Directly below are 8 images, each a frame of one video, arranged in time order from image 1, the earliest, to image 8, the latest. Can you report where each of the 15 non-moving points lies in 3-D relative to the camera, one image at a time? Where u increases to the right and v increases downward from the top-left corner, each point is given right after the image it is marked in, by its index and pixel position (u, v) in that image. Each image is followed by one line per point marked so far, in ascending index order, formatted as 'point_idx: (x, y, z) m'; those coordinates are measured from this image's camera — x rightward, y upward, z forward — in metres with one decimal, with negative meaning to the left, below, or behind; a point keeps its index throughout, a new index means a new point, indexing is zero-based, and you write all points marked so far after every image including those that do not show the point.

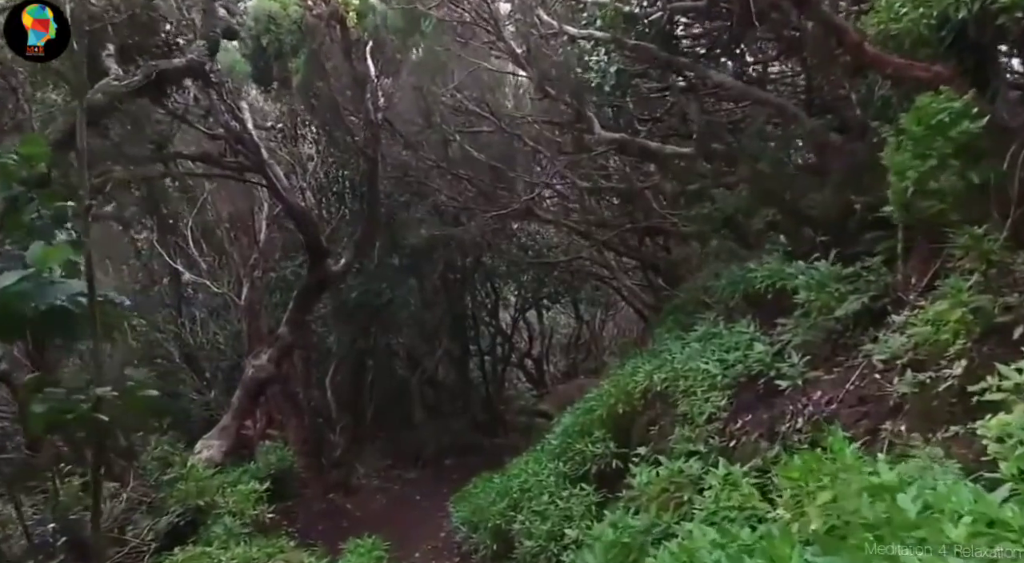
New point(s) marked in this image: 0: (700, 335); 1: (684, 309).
0: (+1.6, -0.5, +6.8) m
1: (+1.8, -0.3, +8.3) m
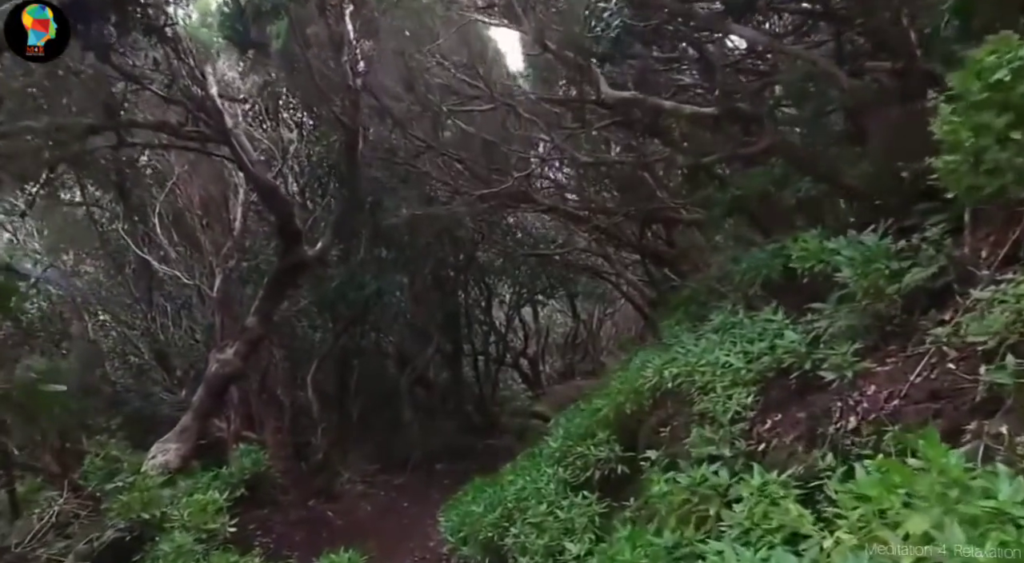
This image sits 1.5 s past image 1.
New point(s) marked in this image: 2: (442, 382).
0: (+1.5, -0.3, +6.1) m
1: (+1.7, -0.2, +7.6) m
2: (-1.2, -1.7, +14.1) m
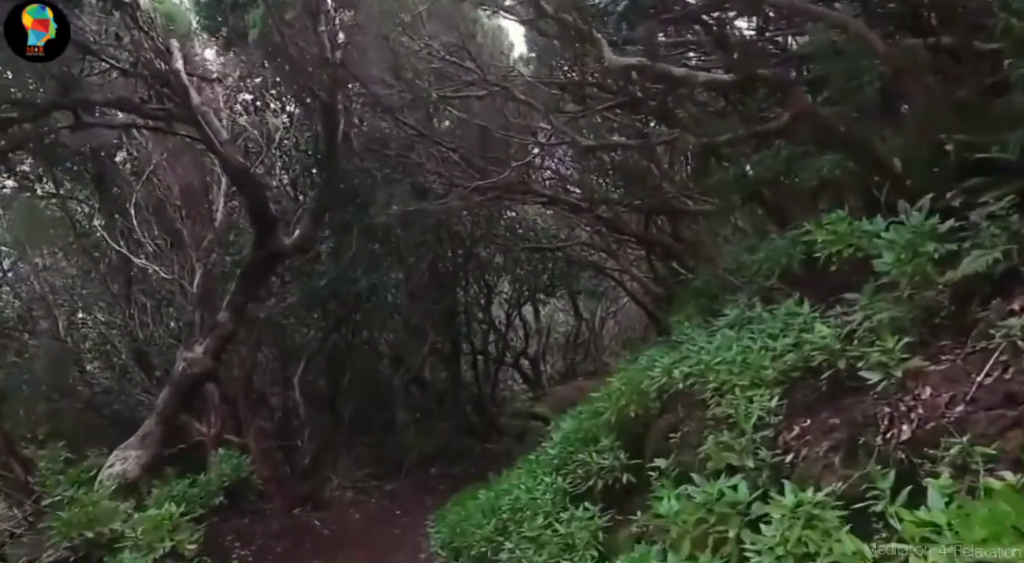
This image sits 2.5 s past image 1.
0: (+1.5, -0.3, +5.6) m
1: (+1.7, -0.1, +7.1) m
2: (-1.2, -1.7, +13.5) m
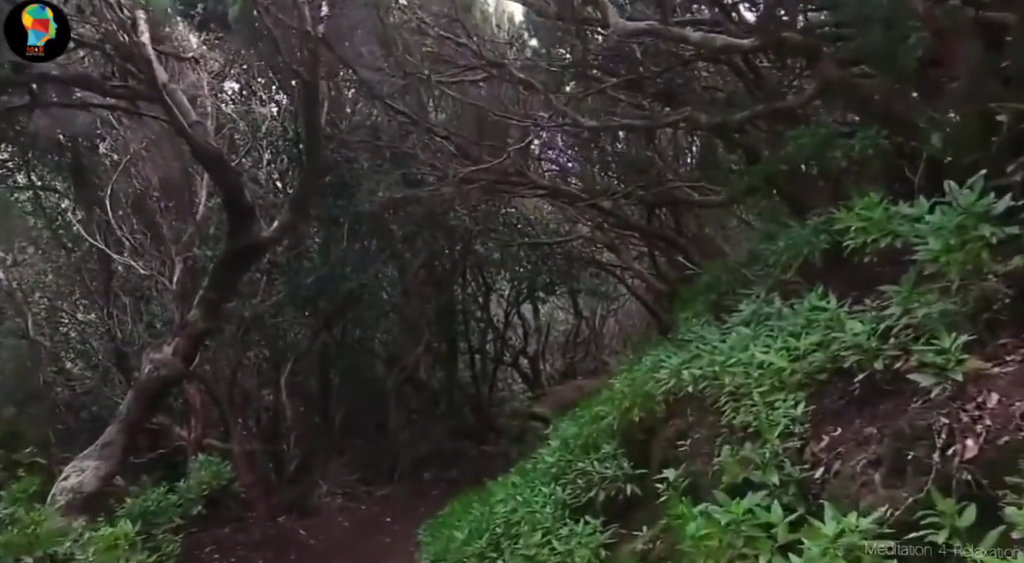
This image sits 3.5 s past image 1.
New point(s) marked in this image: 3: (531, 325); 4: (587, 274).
0: (+1.4, -0.2, +5.1) m
1: (+1.6, -0.1, +6.6) m
2: (-1.2, -1.6, +13.0) m
3: (+0.3, -0.9, +15.8) m
4: (+1.3, +0.1, +14.7) m
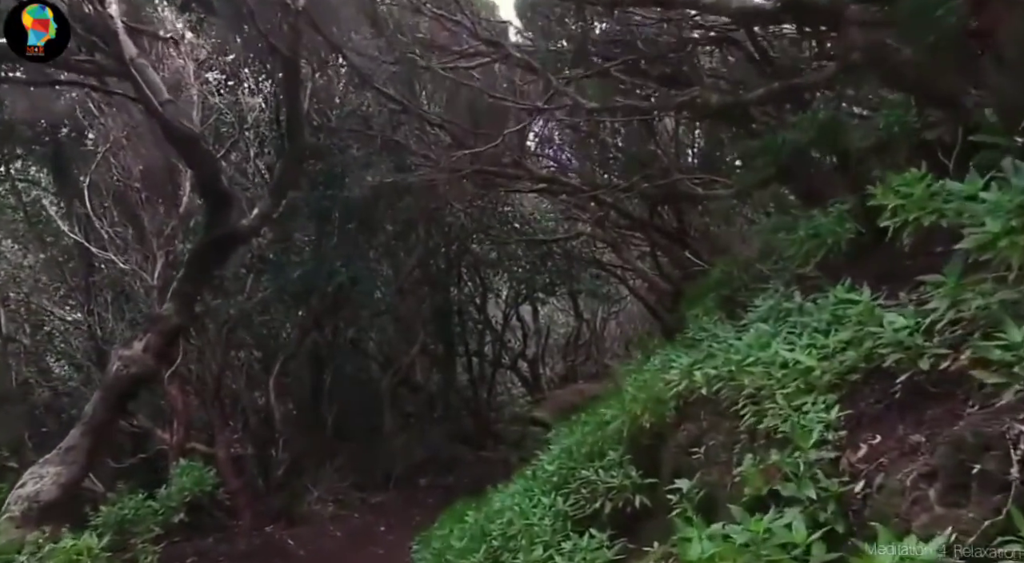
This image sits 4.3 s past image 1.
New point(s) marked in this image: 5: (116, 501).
0: (+1.4, -0.2, +4.7) m
1: (+1.6, 0.0, +6.2) m
2: (-1.2, -1.6, +12.6) m
3: (+0.3, -0.9, +15.4) m
4: (+1.3, +0.1, +14.2) m
5: (-3.8, -2.1, +7.9) m
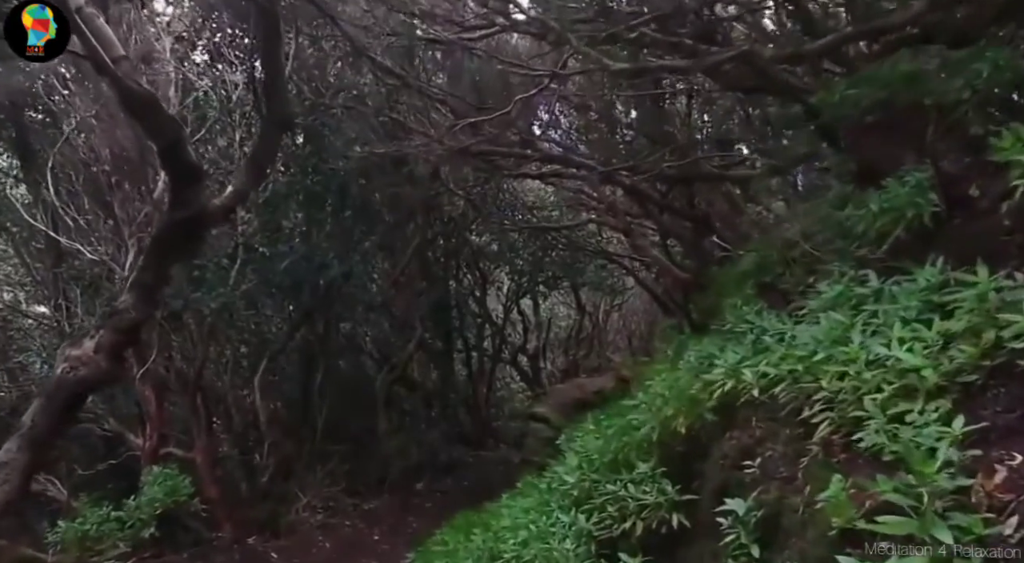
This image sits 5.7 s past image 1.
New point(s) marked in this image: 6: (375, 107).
0: (+1.5, -0.1, +3.9) m
1: (+1.7, +0.1, +5.4) m
2: (-1.2, -1.5, +11.9) m
3: (+0.3, -0.7, +14.7) m
4: (+1.3, +0.3, +13.5) m
5: (-3.7, -2.0, +7.1) m
6: (-1.4, +1.8, +8.1) m
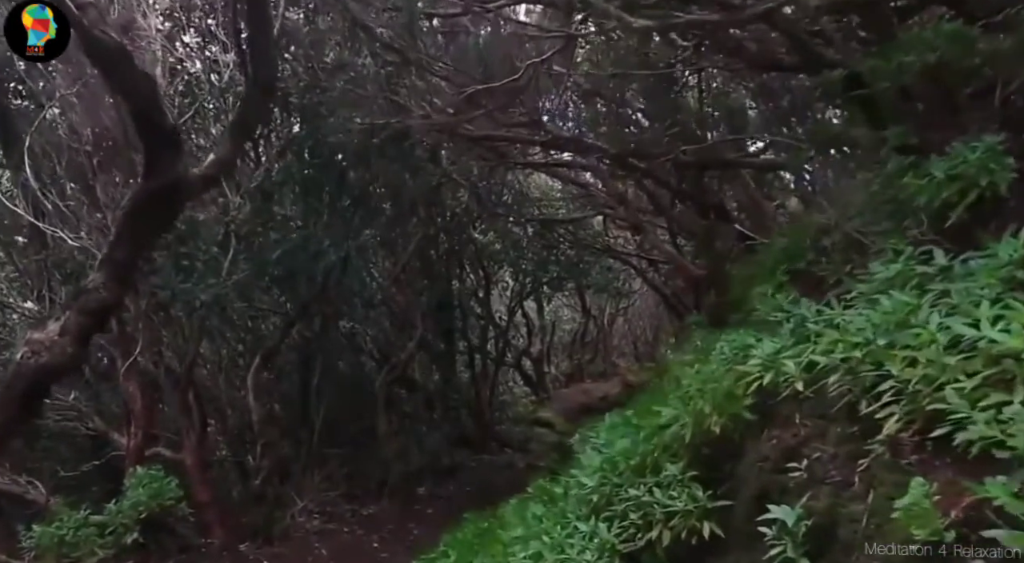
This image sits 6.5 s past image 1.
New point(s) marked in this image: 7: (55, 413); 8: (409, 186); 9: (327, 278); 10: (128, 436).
0: (+1.6, 0.0, +3.5) m
1: (+1.8, +0.1, +5.0) m
2: (-1.1, -1.4, +11.4) m
3: (+0.4, -0.7, +14.2) m
4: (+1.4, +0.3, +13.0) m
5: (-3.7, -1.9, +6.6) m
6: (-1.3, +1.8, +7.6) m
7: (-4.6, -1.3, +8.2) m
8: (-1.1, +1.0, +8.7) m
9: (-1.9, 0.0, +8.5) m
10: (-3.6, -1.4, +7.7) m
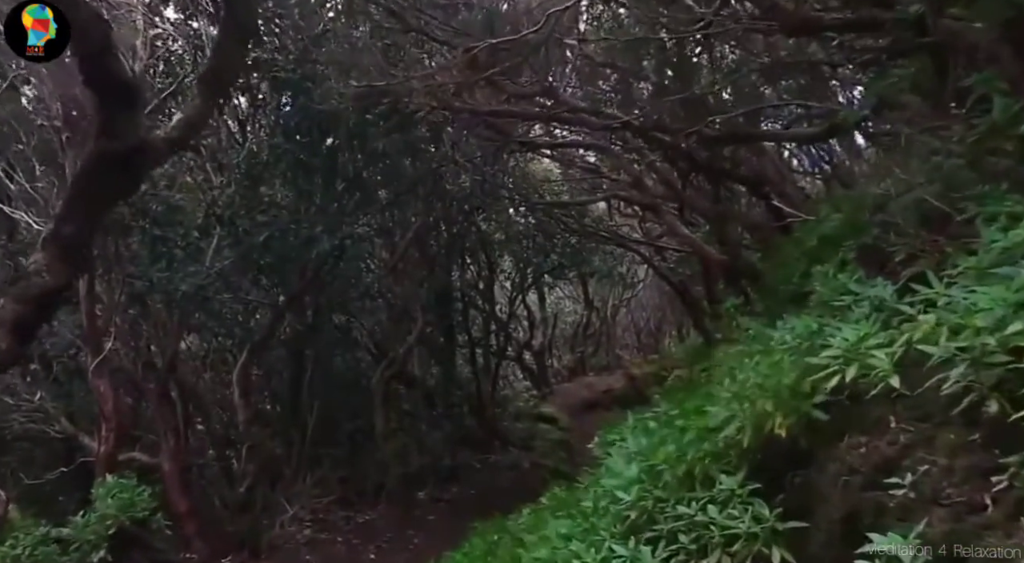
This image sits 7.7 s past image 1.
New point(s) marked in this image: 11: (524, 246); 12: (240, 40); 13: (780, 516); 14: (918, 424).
0: (+1.7, +0.1, +2.8) m
1: (+1.9, +0.2, +4.3) m
2: (-1.1, -1.3, +10.7) m
3: (+0.5, -0.5, +13.6) m
4: (+1.5, +0.5, +12.4) m
5: (-3.6, -1.8, +6.0) m
6: (-1.2, +1.9, +6.9) m
7: (-4.5, -1.2, +7.5) m
8: (-1.1, +1.1, +8.0) m
9: (-1.9, +0.2, +7.8) m
10: (-3.5, -1.3, +7.0) m
11: (+0.3, +0.6, +10.8) m
12: (-1.6, +1.3, +5.1) m
13: (+1.0, -0.9, +3.1) m
14: (+1.3, -0.5, +2.7) m
